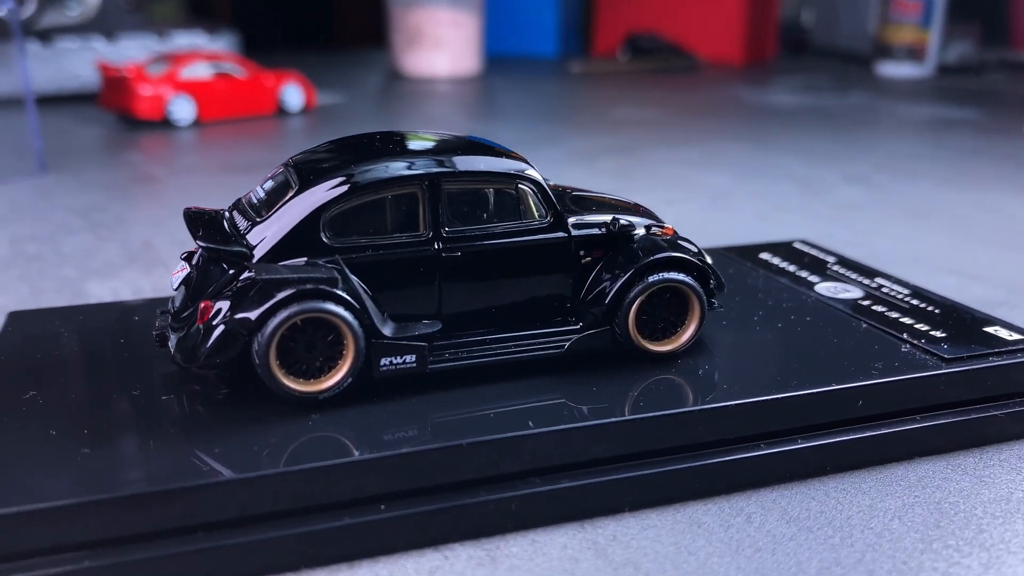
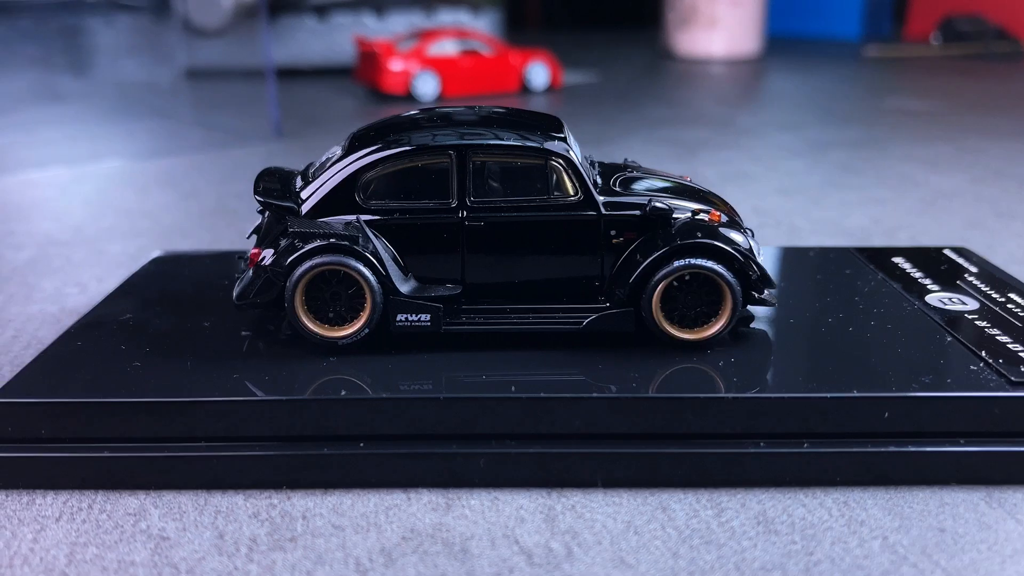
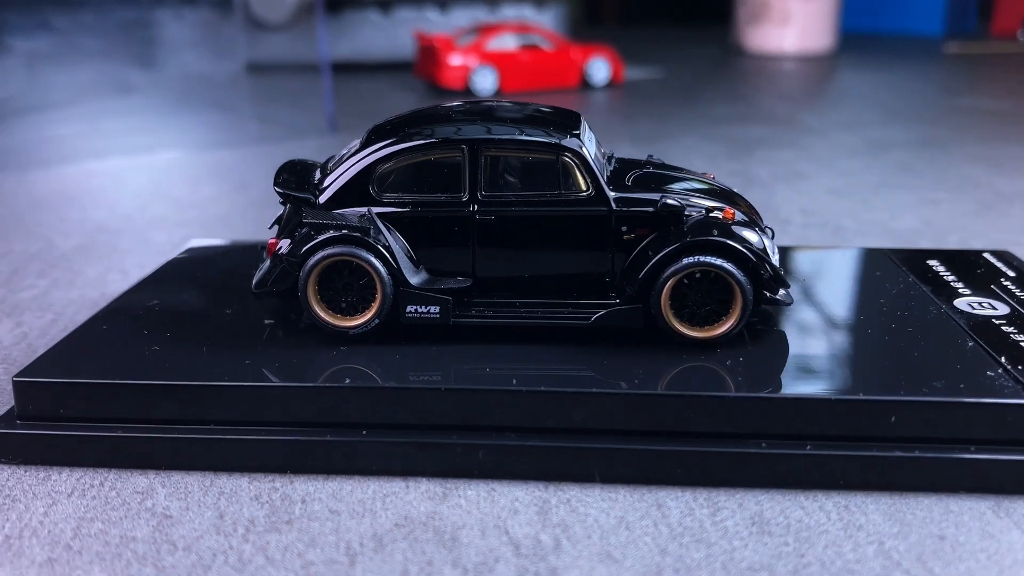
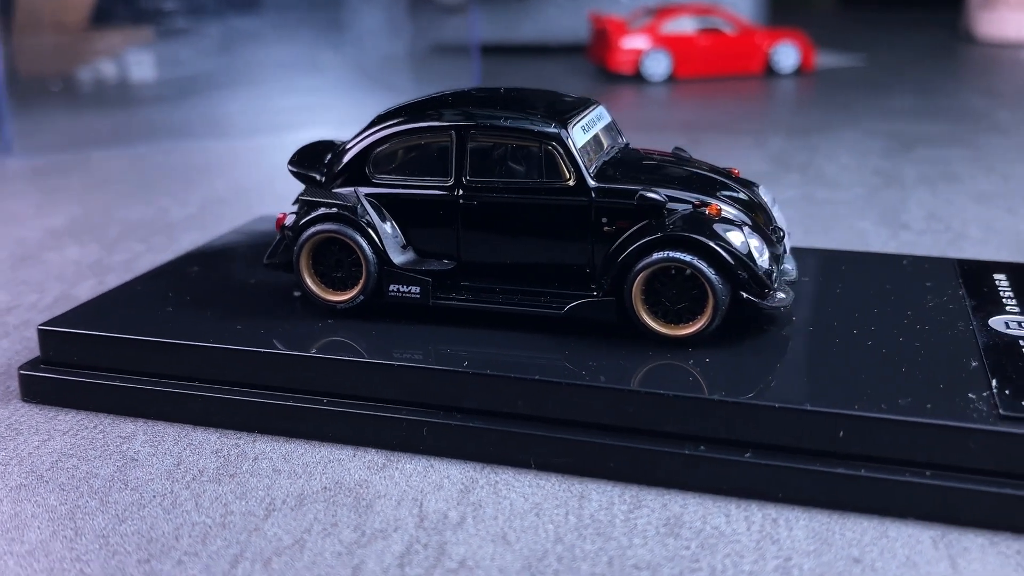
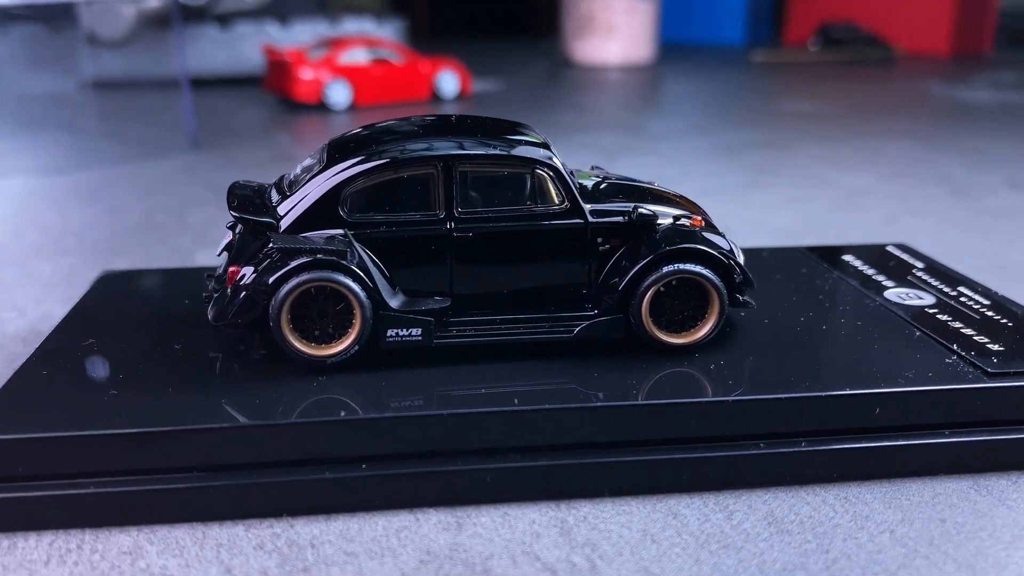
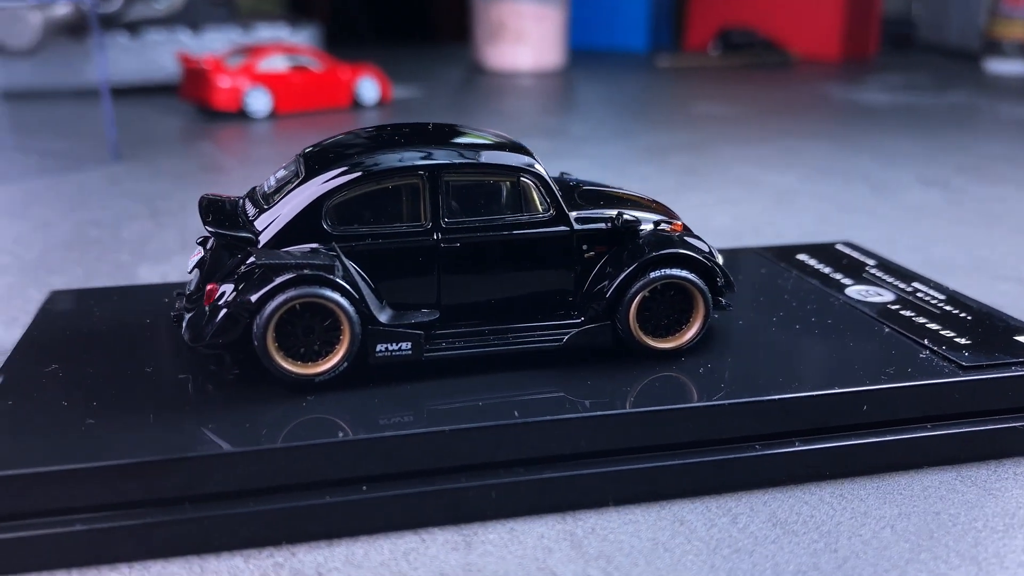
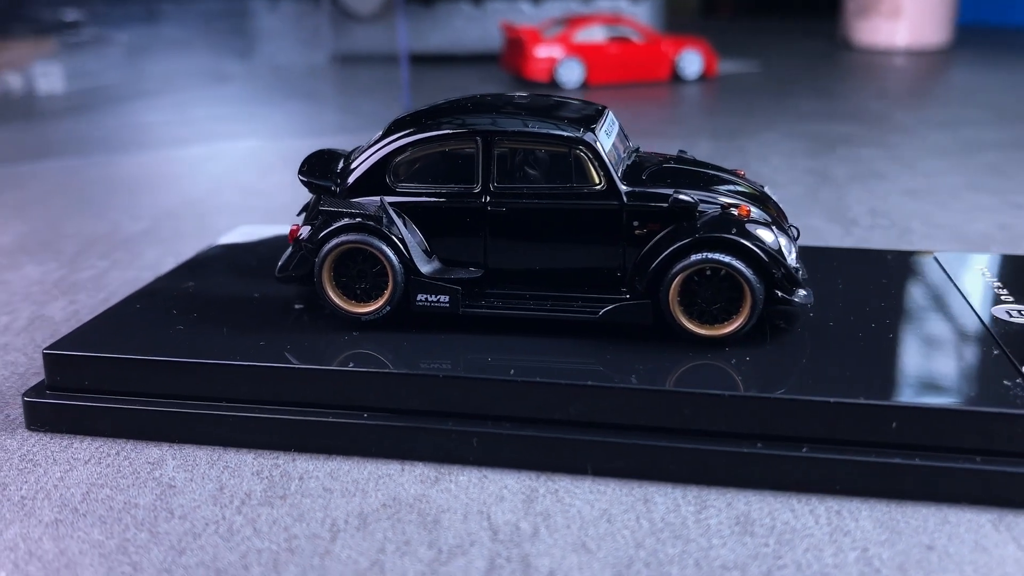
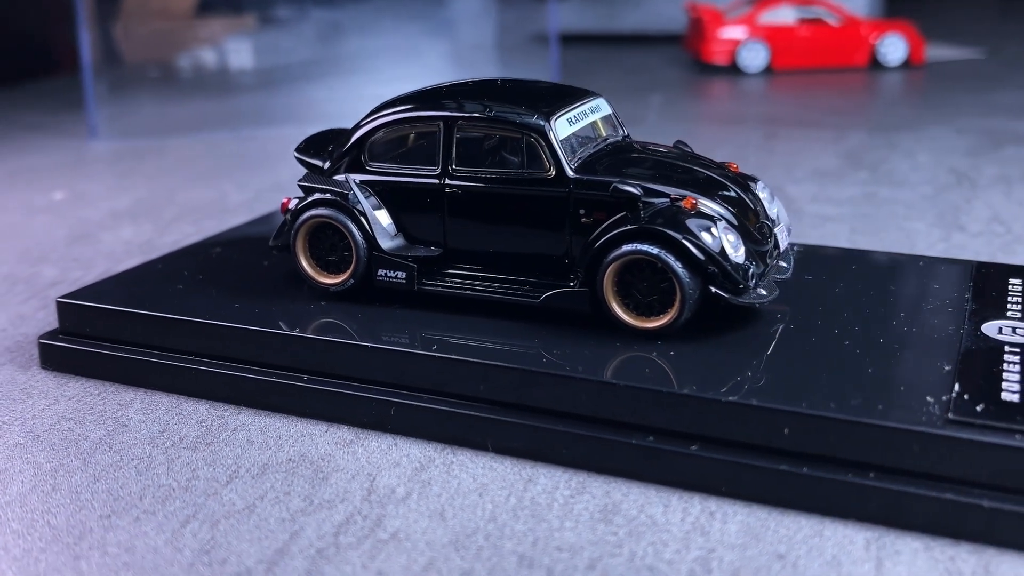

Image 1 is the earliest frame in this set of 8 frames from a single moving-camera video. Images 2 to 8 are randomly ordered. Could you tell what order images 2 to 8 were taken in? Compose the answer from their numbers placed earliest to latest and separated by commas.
6, 5, 2, 3, 7, 4, 8
